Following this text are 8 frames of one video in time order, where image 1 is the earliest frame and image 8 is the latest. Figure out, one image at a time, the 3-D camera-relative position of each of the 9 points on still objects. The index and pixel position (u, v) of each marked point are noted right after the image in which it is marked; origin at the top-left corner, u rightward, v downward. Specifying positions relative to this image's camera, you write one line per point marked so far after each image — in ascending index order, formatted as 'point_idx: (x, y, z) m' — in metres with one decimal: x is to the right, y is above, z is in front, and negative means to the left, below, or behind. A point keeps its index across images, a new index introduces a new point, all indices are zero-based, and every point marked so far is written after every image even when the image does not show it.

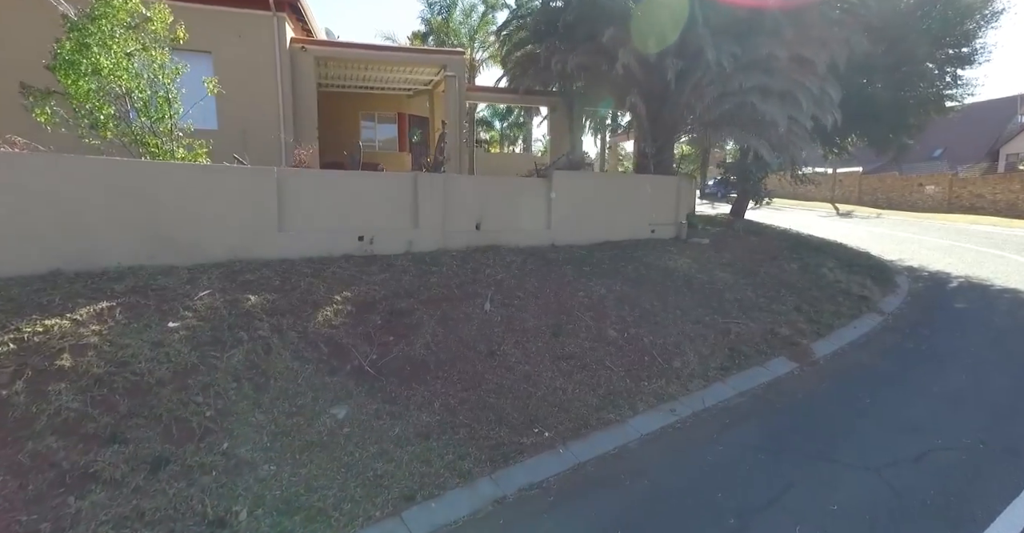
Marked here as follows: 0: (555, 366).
0: (+0.5, -1.0, +5.3) m
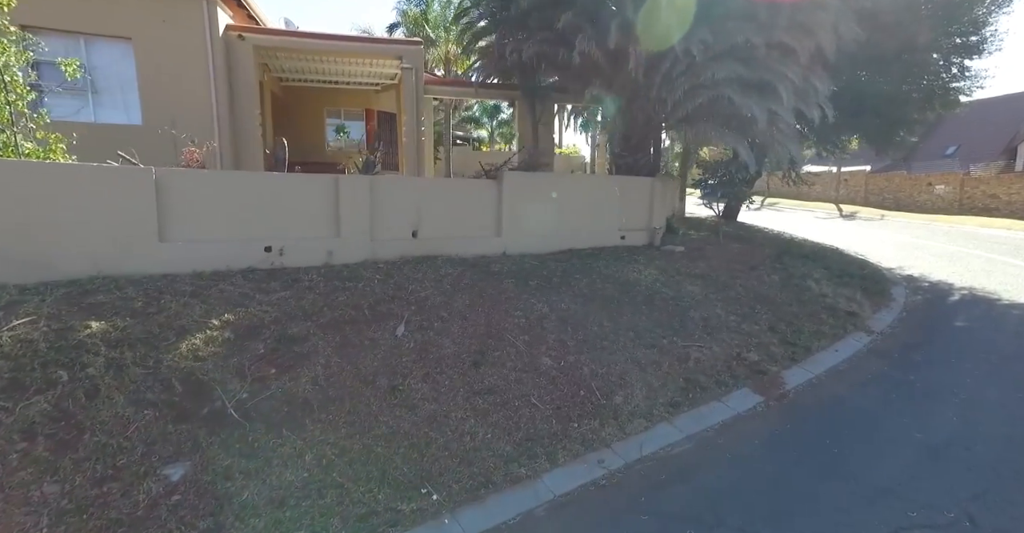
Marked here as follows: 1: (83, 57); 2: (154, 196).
0: (-0.4, -1.2, +4.5) m
1: (-7.4, +3.7, +8.8) m
2: (-3.7, +0.7, +5.2) m
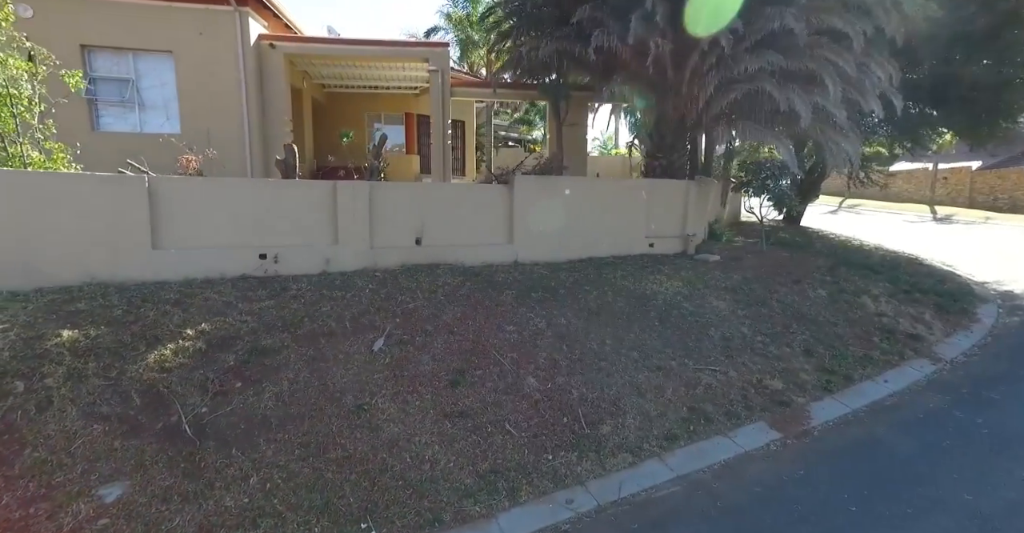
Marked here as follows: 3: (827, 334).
0: (-0.6, -1.3, +4.2) m
1: (-7.0, +3.6, +9.4) m
2: (-3.8, +0.6, +5.3) m
3: (+4.0, -0.9, +6.5) m
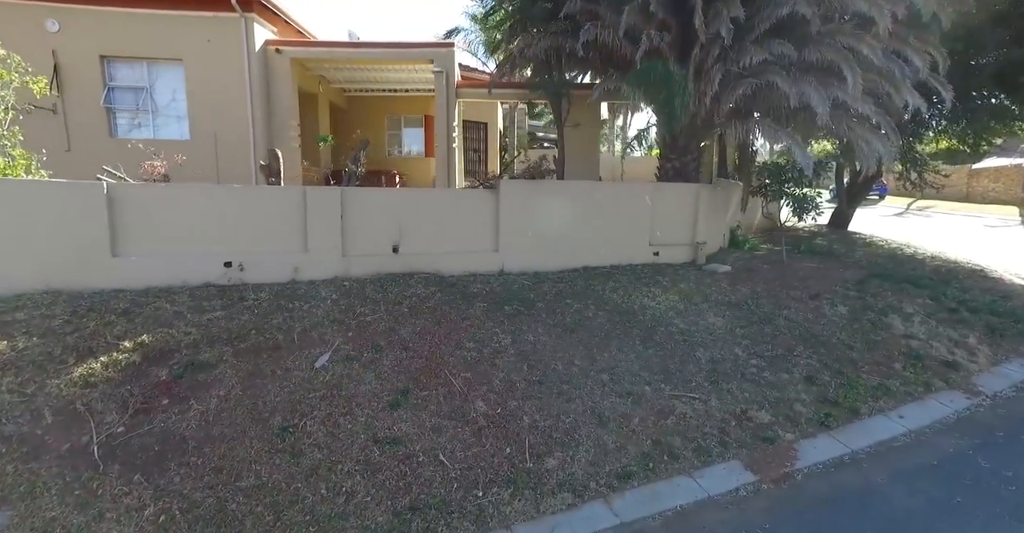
0: (-1.2, -1.4, +3.9) m
1: (-7.0, +3.6, +9.6) m
2: (-4.2, +0.6, +5.3) m
3: (+3.7, -1.0, +5.7) m
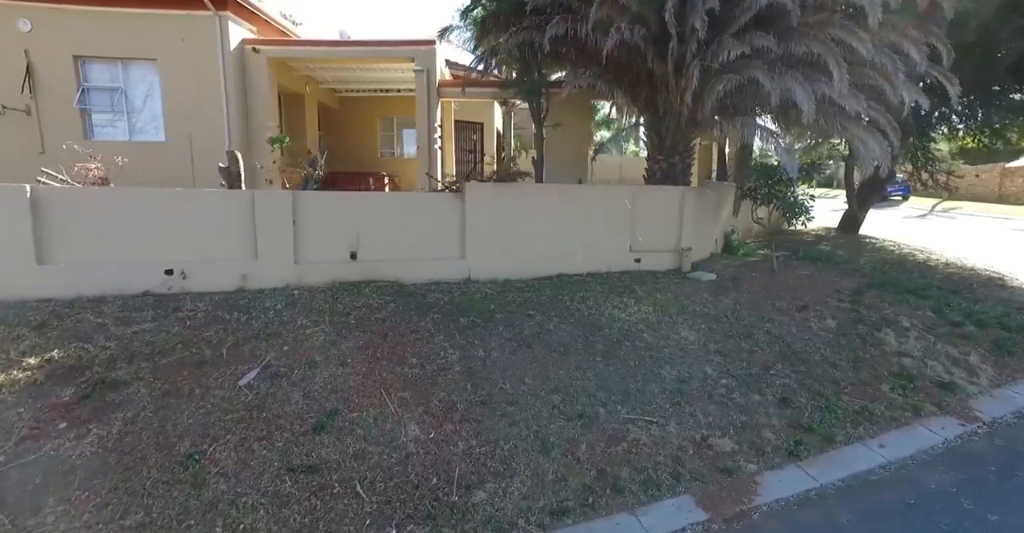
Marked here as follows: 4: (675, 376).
0: (-1.7, -1.5, +3.6) m
1: (-7.4, +3.5, +9.5) m
2: (-4.7, +0.5, +5.1) m
3: (+3.2, -1.2, +5.3) m
4: (+1.6, -1.1, +5.1) m
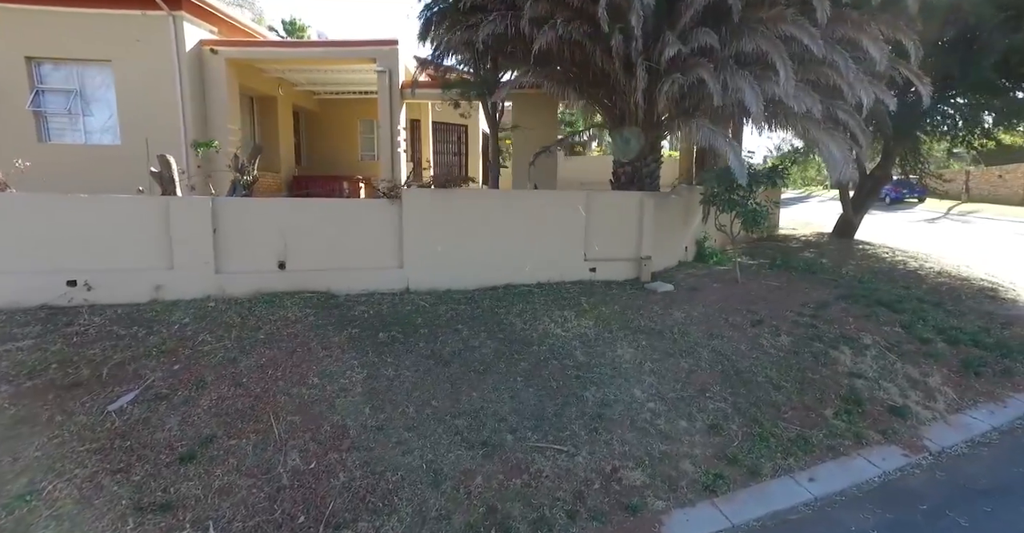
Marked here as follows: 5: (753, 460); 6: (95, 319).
0: (-2.6, -1.7, +3.3) m
1: (-8.1, +3.4, +9.3) m
2: (-5.6, +0.4, +4.8) m
3: (+2.4, -1.3, +4.9) m
4: (+0.8, -1.2, +4.7) m
5: (+2.0, -1.6, +4.2) m
6: (-4.1, -0.5, +5.0) m
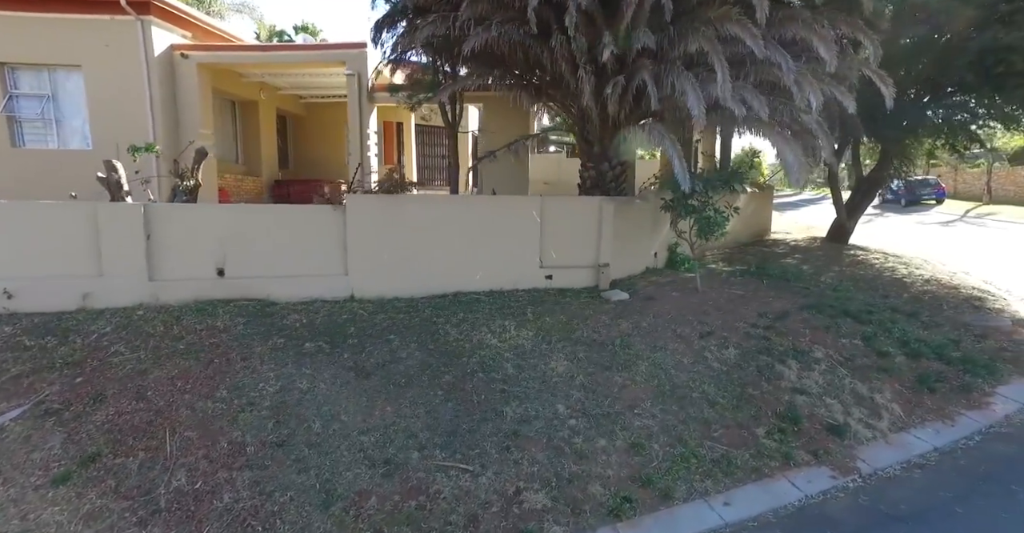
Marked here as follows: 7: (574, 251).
0: (-3.3, -1.7, +3.2) m
1: (-8.7, +3.3, +9.4) m
2: (-6.3, +0.3, +4.8) m
3: (+1.6, -1.4, +4.7) m
4: (+0.1, -1.3, +4.6) m
5: (+1.3, -1.7, +4.0) m
6: (-4.8, -0.6, +4.9) m
7: (+0.9, +0.2, +7.5) m
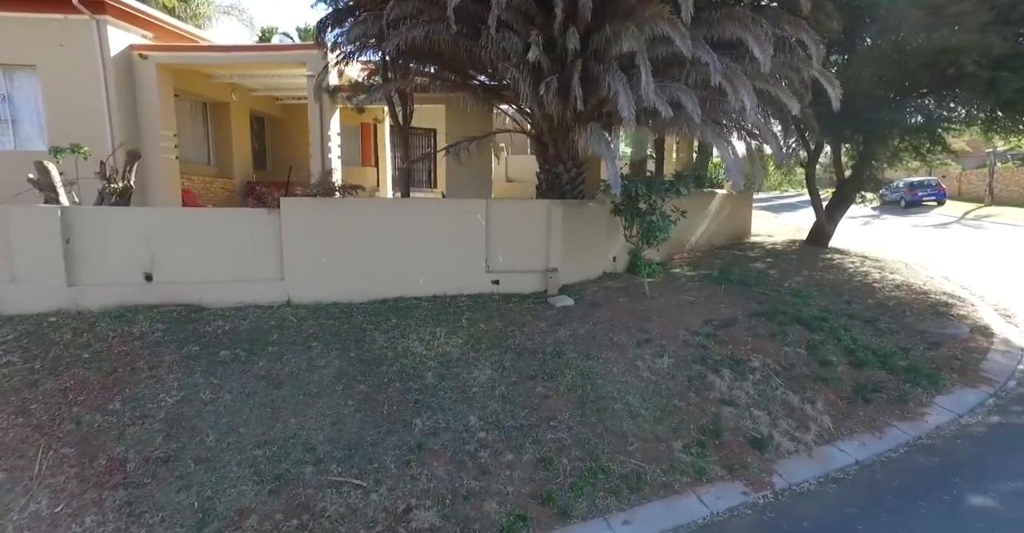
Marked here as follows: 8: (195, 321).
0: (-4.1, -1.8, +3.1) m
1: (-9.5, +3.3, +9.3) m
2: (-7.1, +0.3, +4.7) m
3: (+0.8, -1.5, +4.5) m
4: (-0.7, -1.4, +4.4) m
5: (+0.5, -1.8, +3.8) m
6: (-5.6, -0.6, +4.8) m
7: (+0.1, +0.2, +7.4) m
8: (-3.5, -0.6, +5.6) m
